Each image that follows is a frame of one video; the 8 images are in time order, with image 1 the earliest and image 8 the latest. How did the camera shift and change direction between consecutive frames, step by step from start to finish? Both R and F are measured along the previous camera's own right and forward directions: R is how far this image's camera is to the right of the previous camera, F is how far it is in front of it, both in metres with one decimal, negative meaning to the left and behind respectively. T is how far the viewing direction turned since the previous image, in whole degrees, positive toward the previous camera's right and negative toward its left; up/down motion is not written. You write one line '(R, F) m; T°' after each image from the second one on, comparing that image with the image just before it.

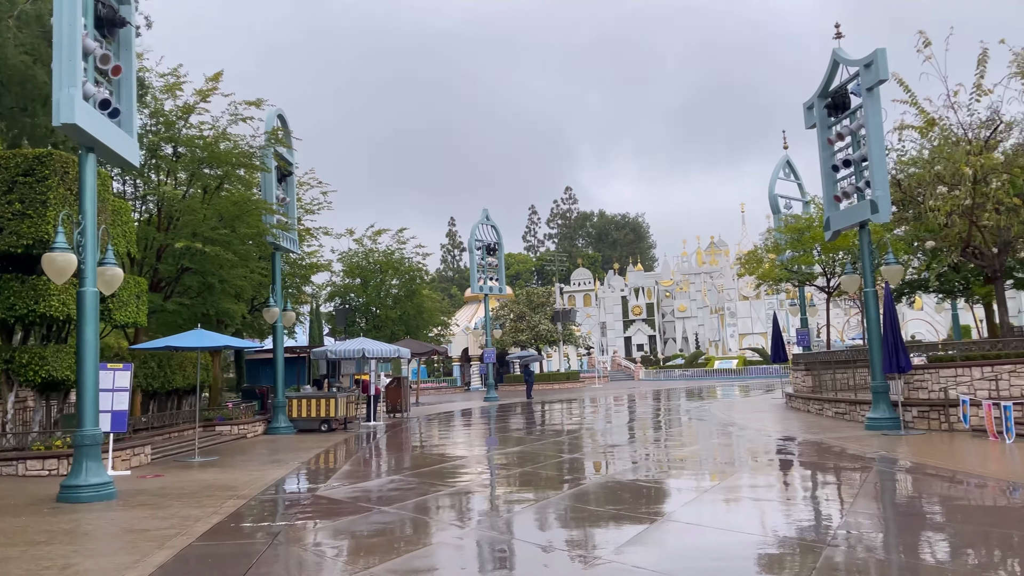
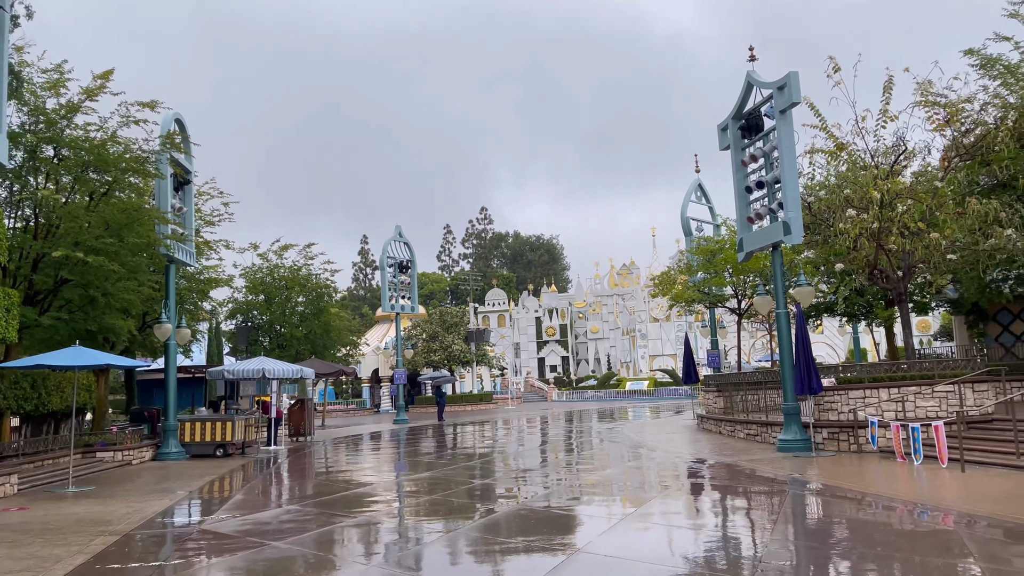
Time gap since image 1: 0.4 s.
(+0.1, +0.6) m; +6°
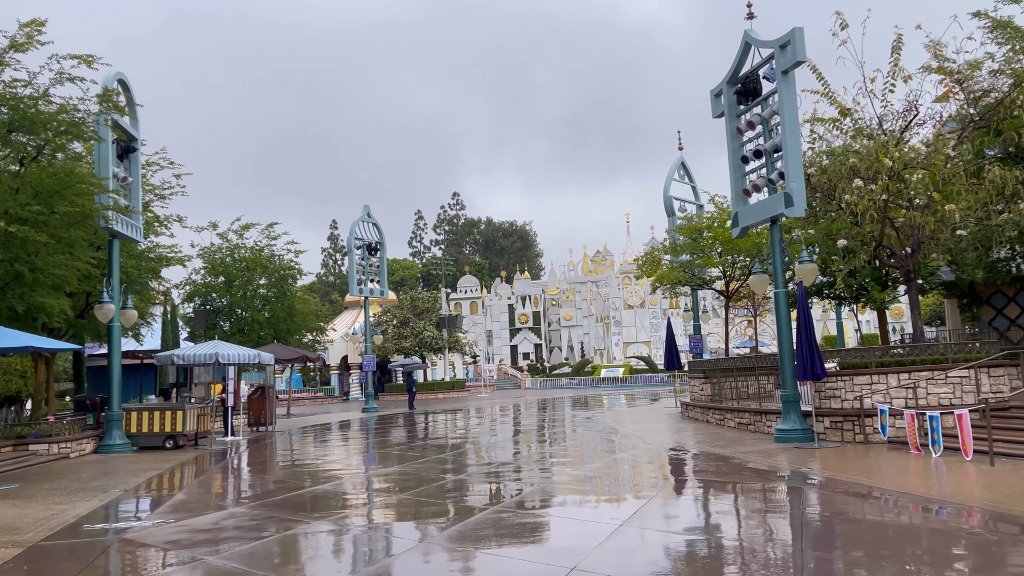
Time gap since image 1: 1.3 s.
(-0.1, +1.3) m; +2°
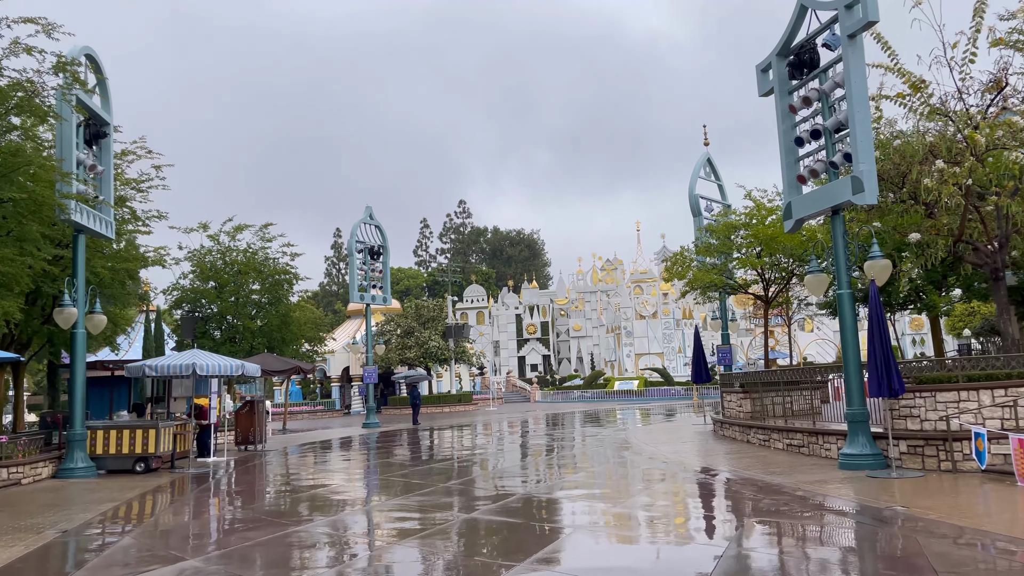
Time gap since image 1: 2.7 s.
(-0.2, +2.0) m; 0°
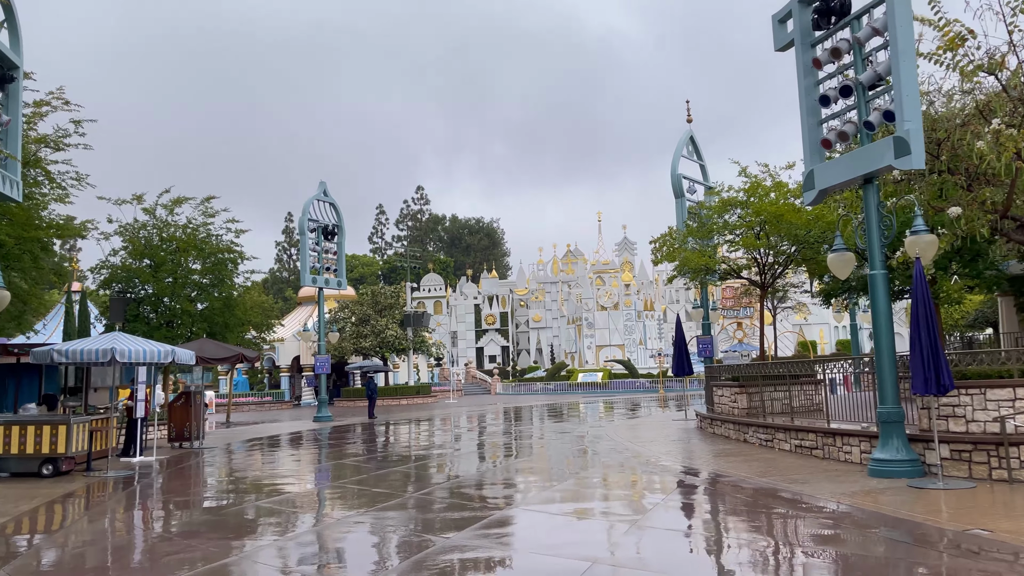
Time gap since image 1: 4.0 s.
(-0.3, +1.9) m; +3°
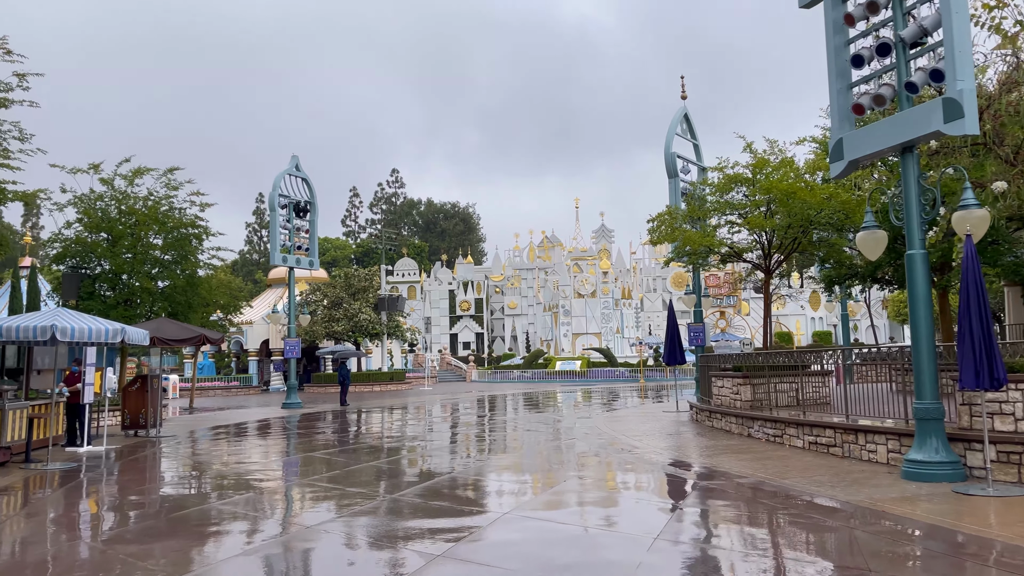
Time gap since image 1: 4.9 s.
(-0.3, +1.2) m; +2°
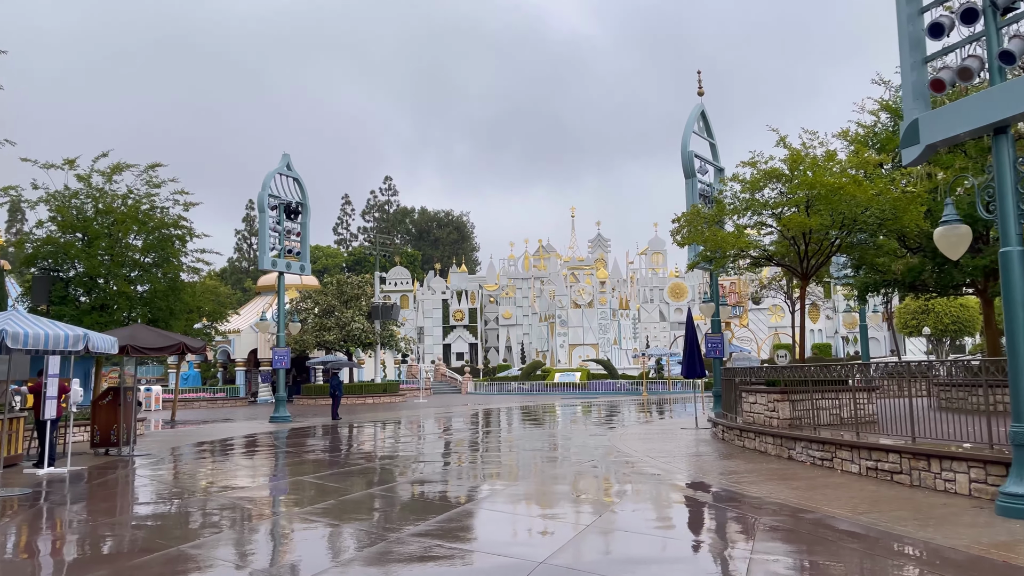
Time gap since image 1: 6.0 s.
(-0.4, +1.4) m; +1°
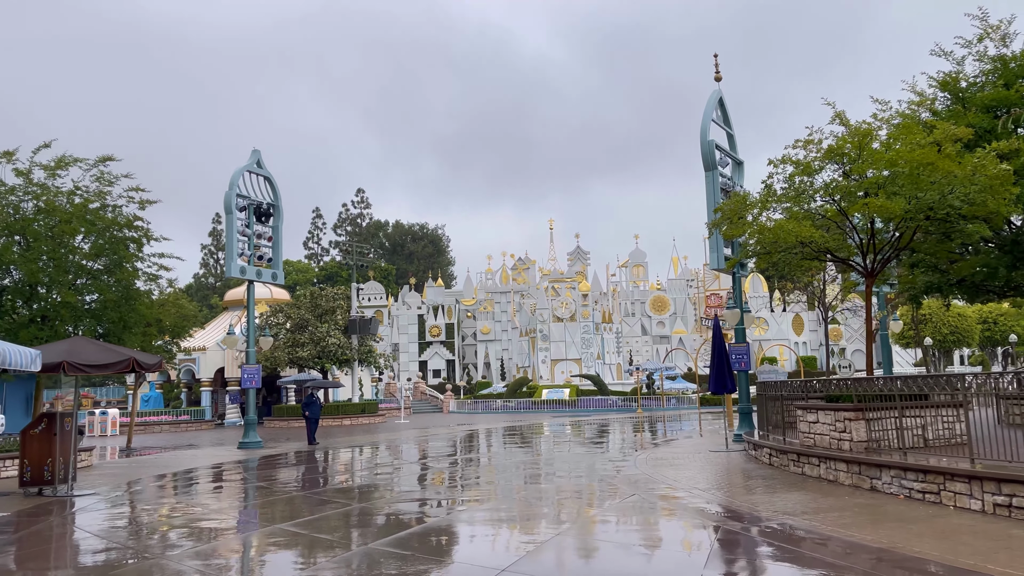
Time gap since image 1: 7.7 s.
(-0.7, +2.2) m; +2°
